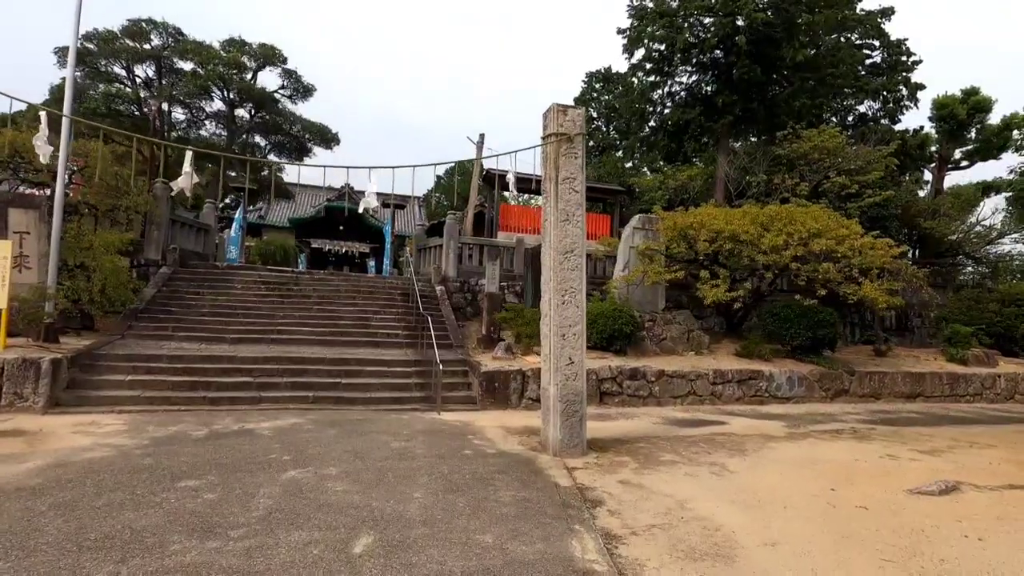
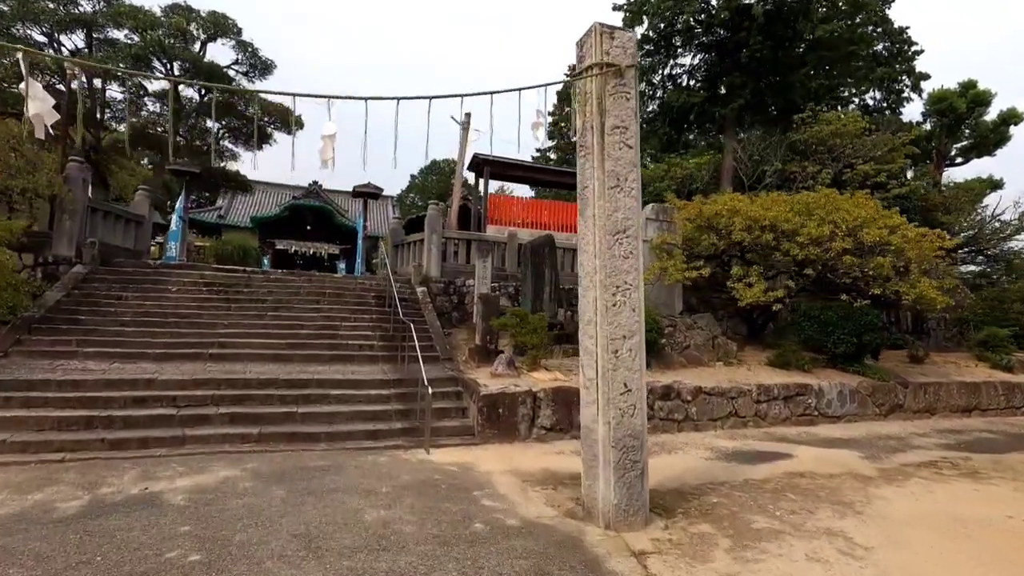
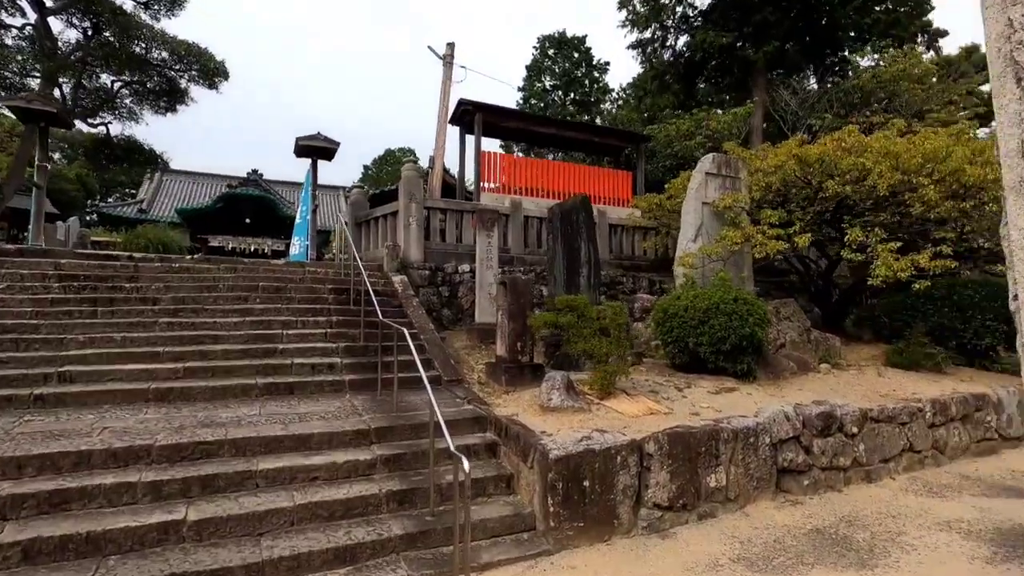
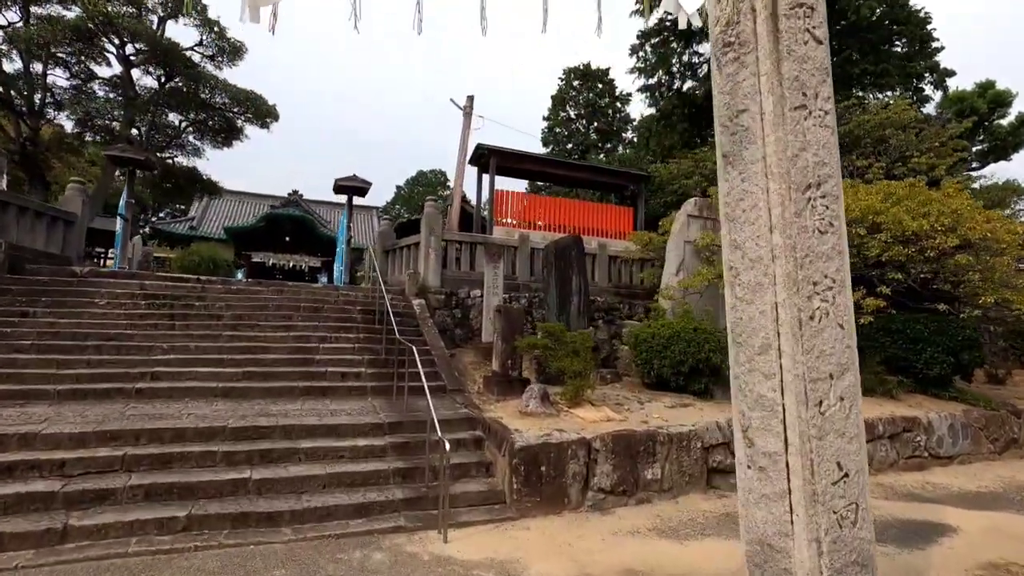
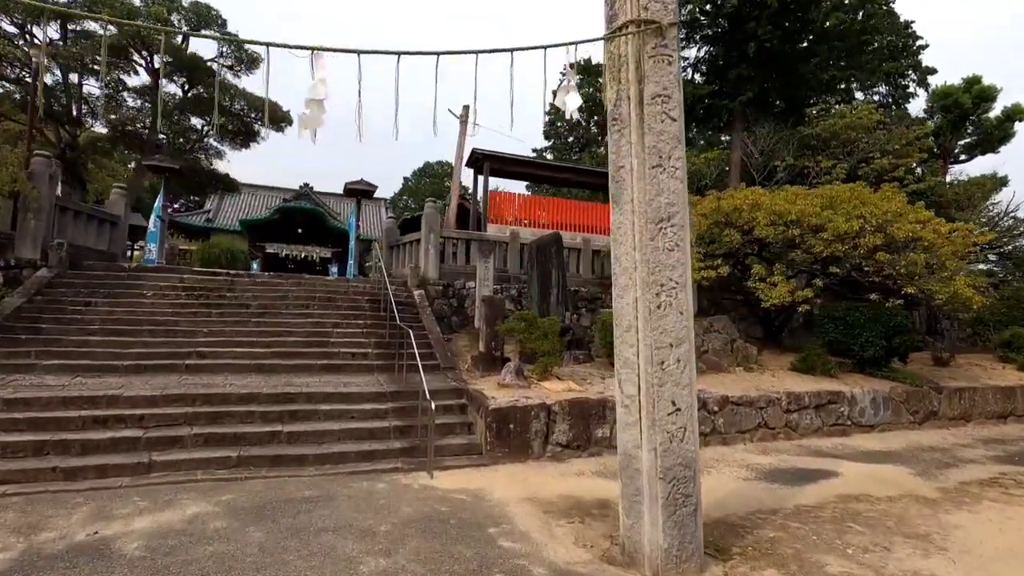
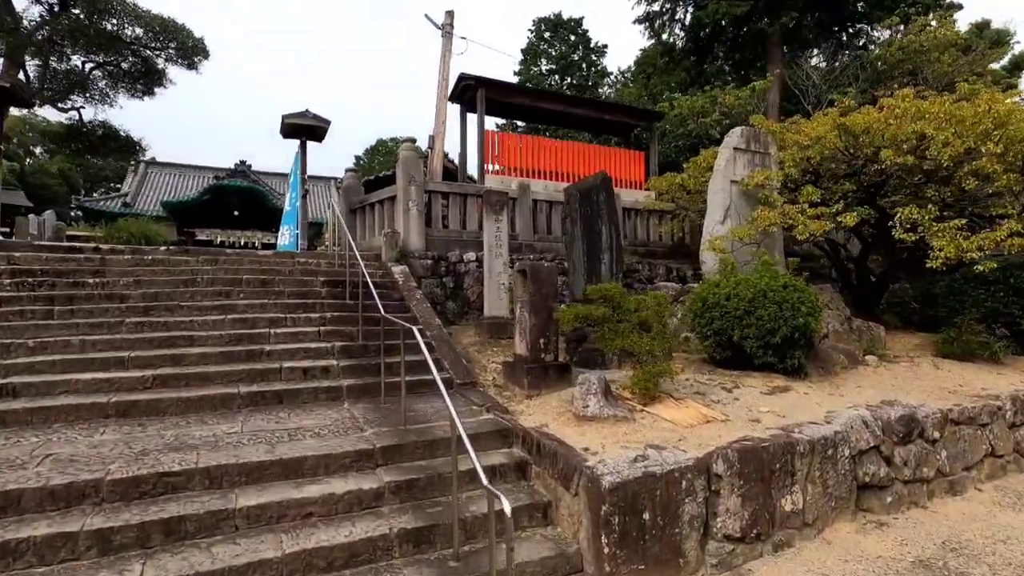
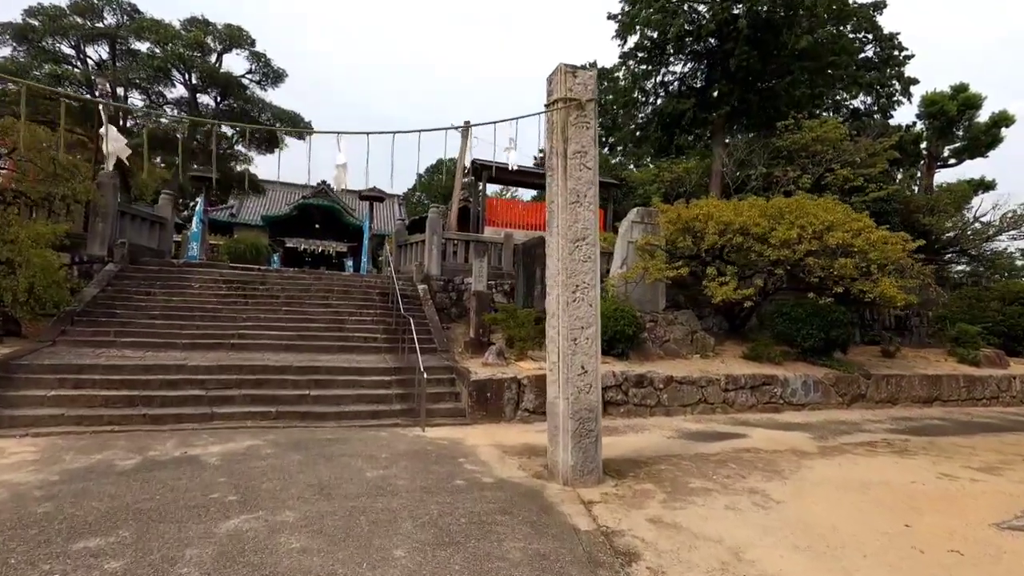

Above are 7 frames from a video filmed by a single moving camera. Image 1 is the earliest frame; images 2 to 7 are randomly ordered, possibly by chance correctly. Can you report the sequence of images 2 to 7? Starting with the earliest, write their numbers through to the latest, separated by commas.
7, 2, 5, 4, 3, 6
